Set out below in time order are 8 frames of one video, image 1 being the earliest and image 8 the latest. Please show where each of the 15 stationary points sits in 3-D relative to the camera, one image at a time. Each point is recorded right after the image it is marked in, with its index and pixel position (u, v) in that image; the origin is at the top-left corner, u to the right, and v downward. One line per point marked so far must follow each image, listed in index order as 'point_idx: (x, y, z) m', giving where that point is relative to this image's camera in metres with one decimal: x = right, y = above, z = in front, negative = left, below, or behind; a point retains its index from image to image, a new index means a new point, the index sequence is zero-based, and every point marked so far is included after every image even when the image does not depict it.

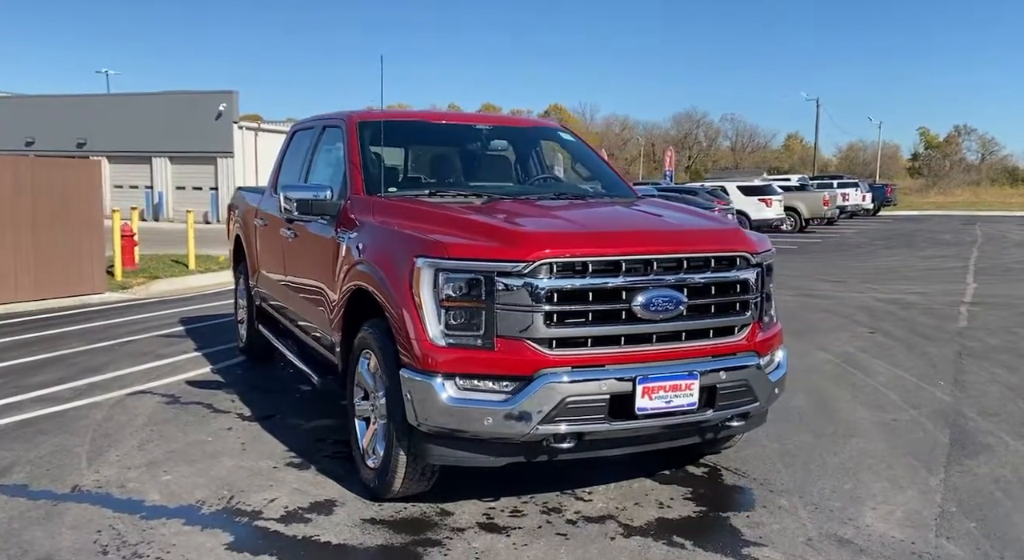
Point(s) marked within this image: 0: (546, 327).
0: (+0.1, -0.2, +3.3) m
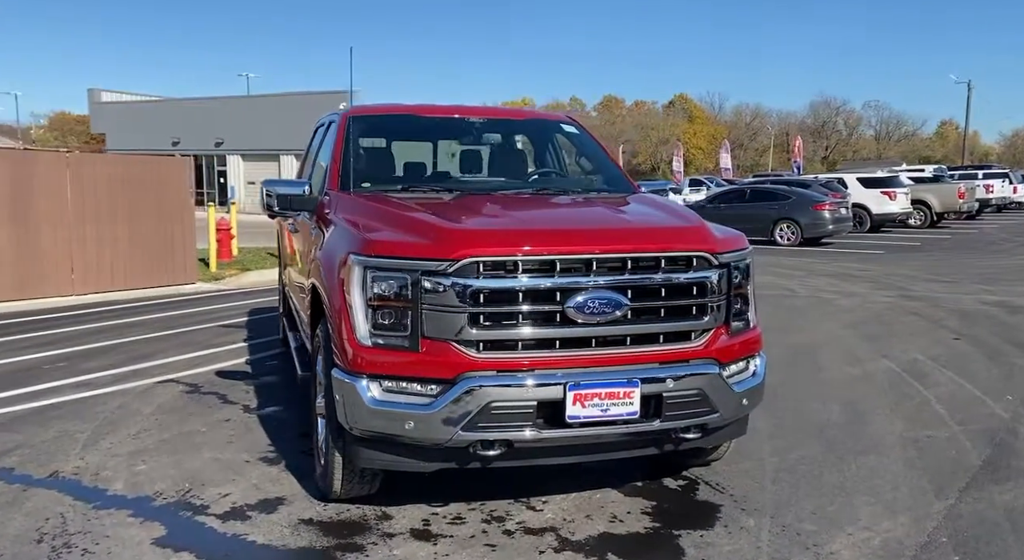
0: (-0.2, -0.2, +3.1) m
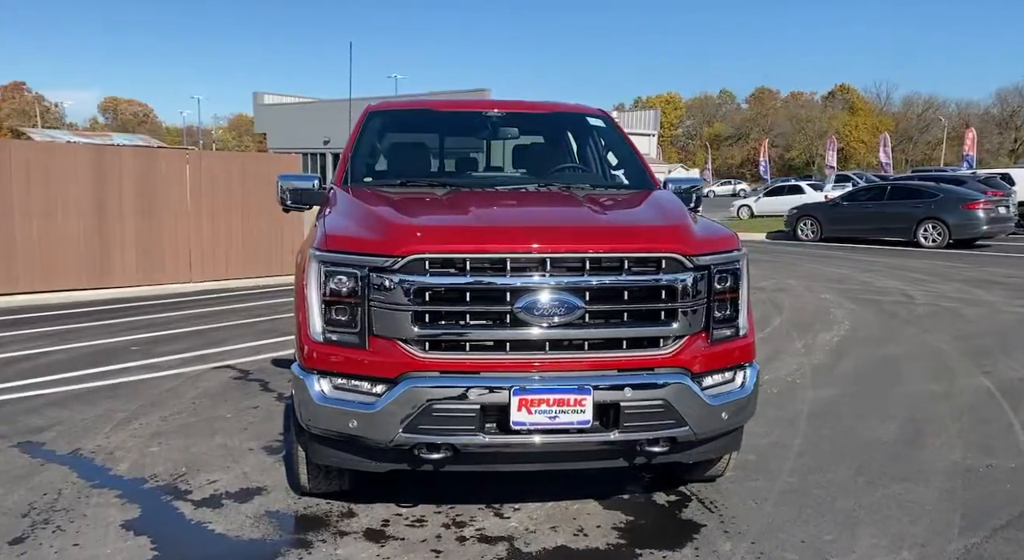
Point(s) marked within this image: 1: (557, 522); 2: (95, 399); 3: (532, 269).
0: (-0.4, -0.2, +3.1) m
1: (+0.2, -1.1, +3.5) m
2: (-3.2, -0.9, +5.9) m
3: (+0.1, 0.0, +3.1) m
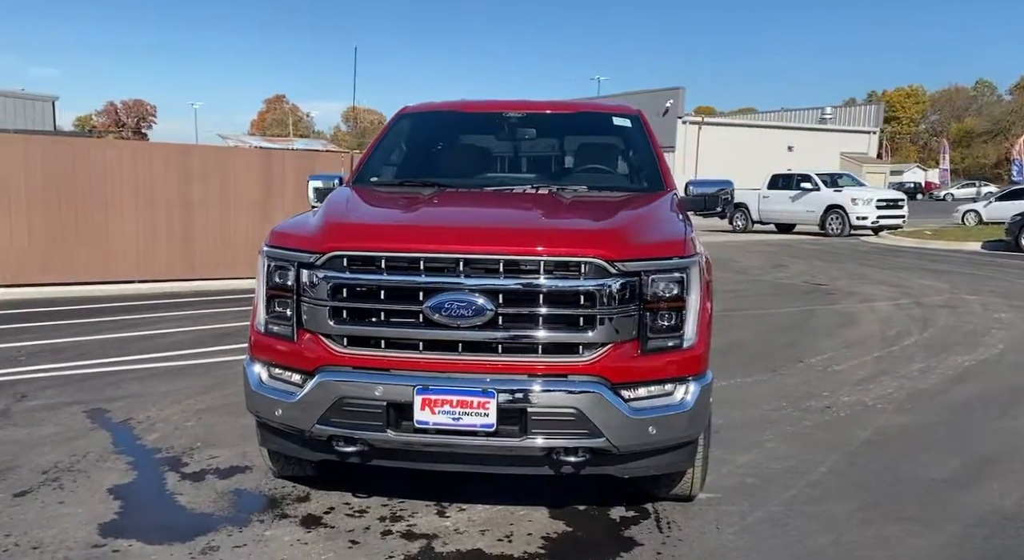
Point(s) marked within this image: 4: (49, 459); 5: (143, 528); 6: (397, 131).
0: (-0.7, -0.2, +3.2) m
1: (-0.1, -1.1, +3.4) m
2: (-2.8, -0.8, +6.6) m
3: (-0.3, 0.0, +3.1) m
4: (-2.6, -1.0, +4.3) m
5: (-1.6, -1.1, +3.4) m
6: (-0.8, +1.0, +5.2) m
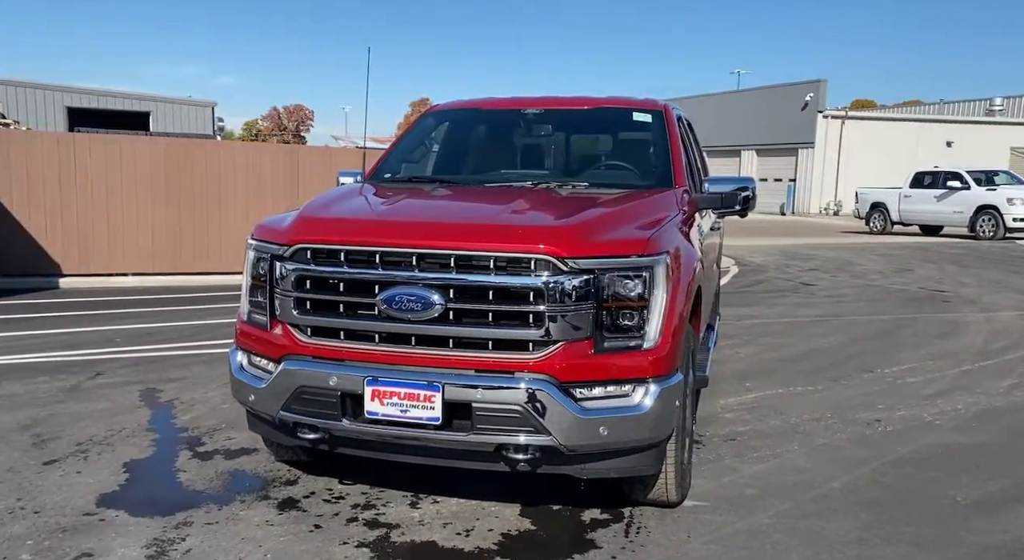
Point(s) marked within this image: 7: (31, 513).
0: (-0.9, -0.1, +3.3) m
1: (-0.3, -1.1, +3.5) m
2: (-2.5, -0.7, +7.0) m
3: (-0.4, +0.1, +3.1) m
4: (-2.6, -0.9, +4.7) m
5: (-1.8, -1.0, +3.6) m
6: (-0.6, +1.0, +5.3) m
7: (-2.1, -1.0, +3.5) m
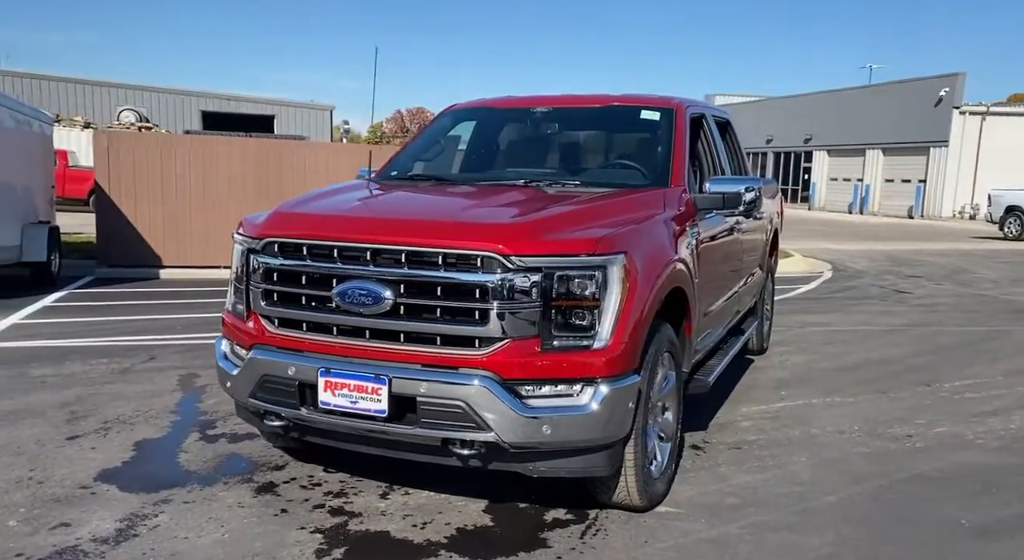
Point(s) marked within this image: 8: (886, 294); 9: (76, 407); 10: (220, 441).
0: (-1.1, -0.1, +3.4) m
1: (-0.4, -1.0, +3.5) m
2: (-2.2, -0.7, +7.3) m
3: (-0.6, +0.1, +3.2) m
4: (-2.5, -0.9, +5.0) m
5: (-1.9, -1.0, +3.9) m
6: (-0.5, +1.0, +5.4) m
7: (-2.3, -1.0, +3.8) m
8: (+8.5, -0.3, +17.7) m
9: (-2.9, -0.8, +5.2) m
10: (-1.7, -0.9, +4.5) m
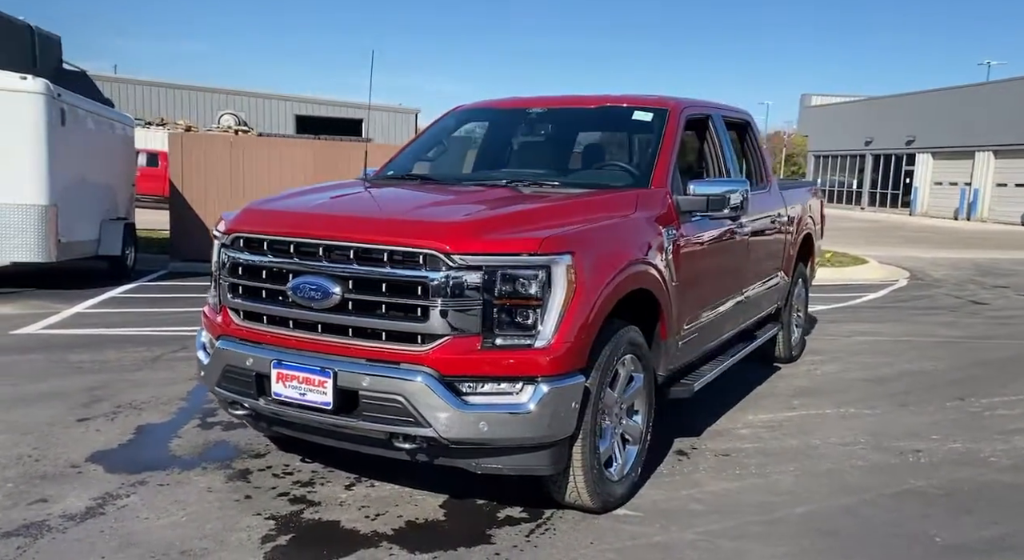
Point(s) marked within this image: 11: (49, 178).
0: (-1.3, -0.1, +3.5) m
1: (-0.6, -1.0, +3.6) m
2: (-2.0, -0.6, +7.5) m
3: (-0.8, +0.1, +3.3) m
4: (-2.6, -0.8, +5.3) m
5: (-2.0, -0.9, +4.1) m
6: (-0.5, +1.0, +5.4) m
7: (-2.5, -0.9, +4.0) m
8: (+9.6, -0.5, +16.8) m
9: (-2.9, -0.8, +5.5) m
10: (-1.8, -0.9, +4.7) m
11: (-6.4, +1.4, +10.8) m
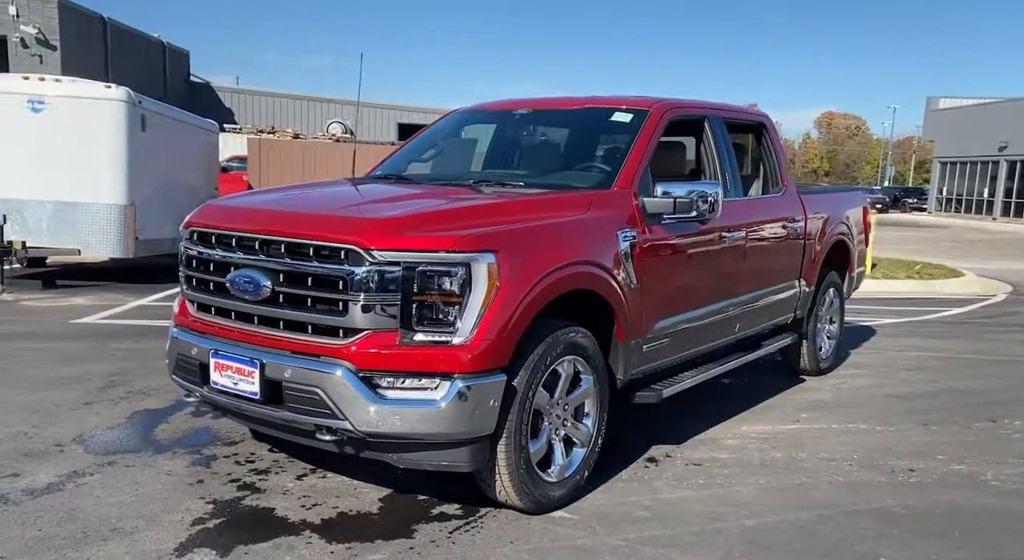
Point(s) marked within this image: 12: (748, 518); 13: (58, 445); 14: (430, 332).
0: (-1.5, 0.0, +3.7) m
1: (-0.9, -1.0, +3.7) m
2: (-1.8, -0.6, +7.7) m
3: (-1.1, +0.1, +3.4) m
4: (-2.7, -0.8, +5.6) m
5: (-2.3, -0.9, +4.3) m
6: (-0.5, +1.1, +5.5) m
7: (-2.7, -0.9, +4.3) m
8: (+10.8, -0.8, +15.7) m
9: (-3.0, -0.7, +5.9) m
10: (-1.9, -0.9, +4.9) m
11: (-5.7, +1.5, +11.5) m
12: (+1.1, -1.1, +3.6) m
13: (-2.4, -0.9, +4.2) m
14: (-0.3, -0.2, +3.1) m
